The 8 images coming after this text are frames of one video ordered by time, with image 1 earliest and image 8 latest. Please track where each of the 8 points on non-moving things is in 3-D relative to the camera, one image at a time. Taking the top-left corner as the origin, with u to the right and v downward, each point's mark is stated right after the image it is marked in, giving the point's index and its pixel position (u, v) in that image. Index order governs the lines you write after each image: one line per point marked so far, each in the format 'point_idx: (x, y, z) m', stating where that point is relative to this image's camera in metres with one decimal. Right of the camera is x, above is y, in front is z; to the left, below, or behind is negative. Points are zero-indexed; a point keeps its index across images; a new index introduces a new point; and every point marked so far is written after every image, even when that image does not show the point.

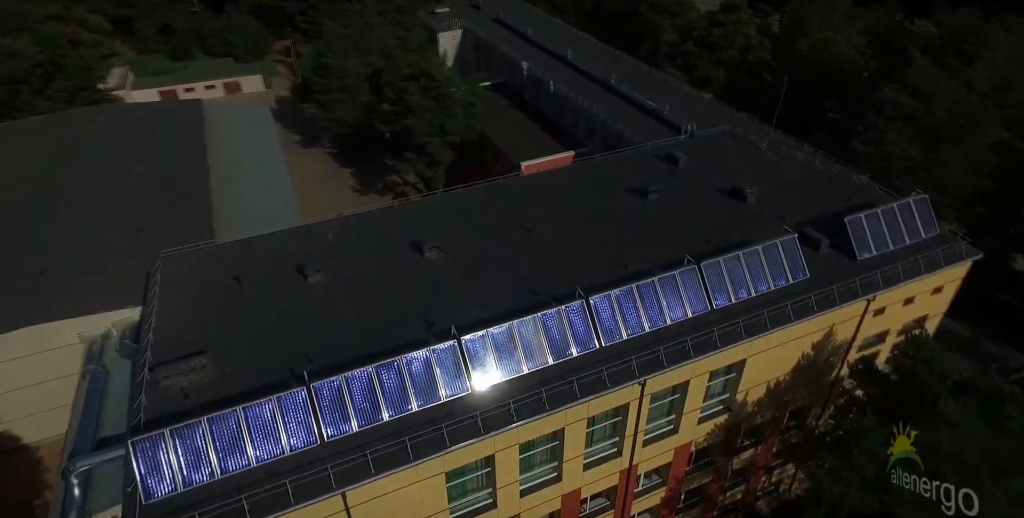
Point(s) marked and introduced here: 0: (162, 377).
0: (-8.7, -2.9, +15.6) m
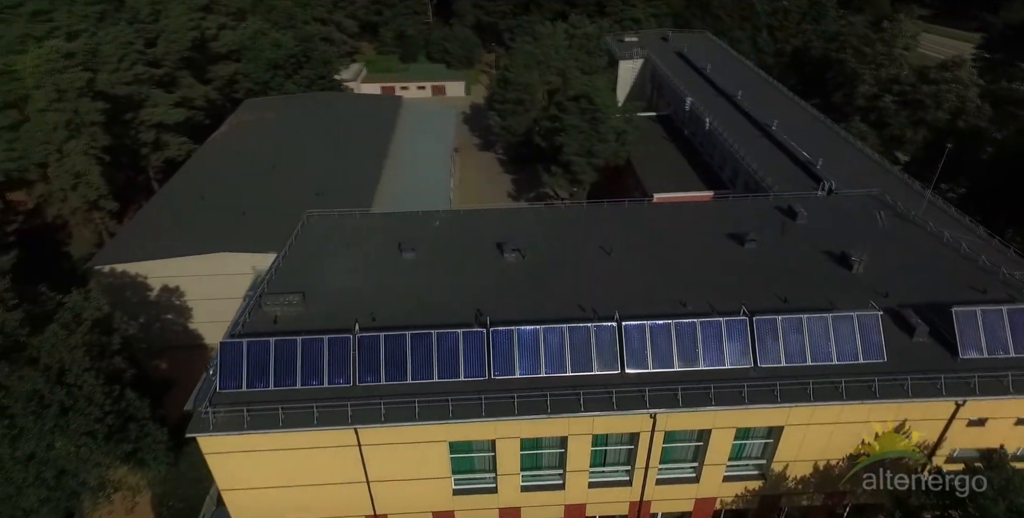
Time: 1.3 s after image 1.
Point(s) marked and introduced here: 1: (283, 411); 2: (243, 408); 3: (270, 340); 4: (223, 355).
0: (-7.9, -1.4, +20.0) m
1: (-6.3, -4.1, +17.3) m
2: (-7.4, -4.0, +17.3) m
3: (-7.1, -2.3, +18.1) m
4: (-8.2, -2.7, +17.8) m
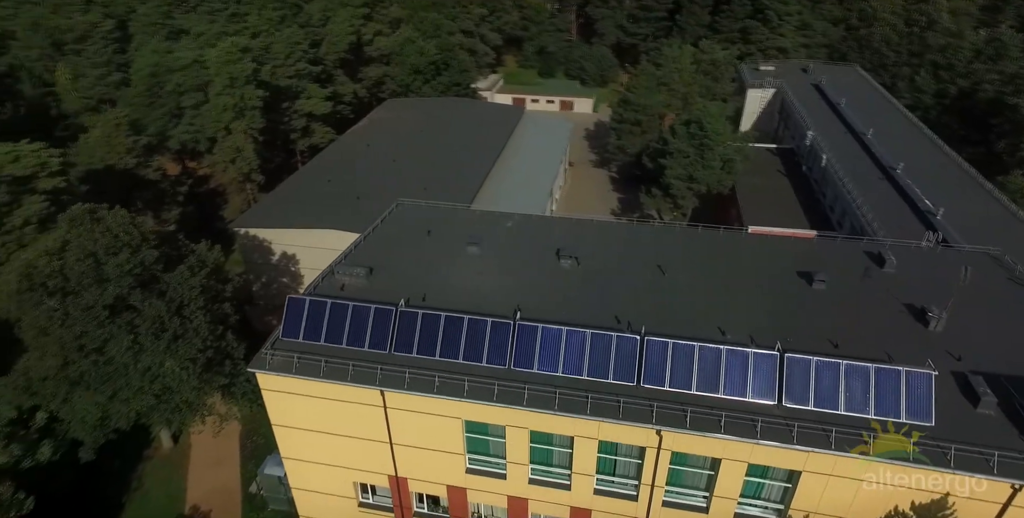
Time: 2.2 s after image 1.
0: (-6.4, -0.4, +22.8) m
1: (-5.9, -3.2, +19.8) m
2: (-6.9, -3.0, +20.0) m
3: (-6.2, -1.4, +20.7) m
4: (-7.4, -1.6, +20.7) m
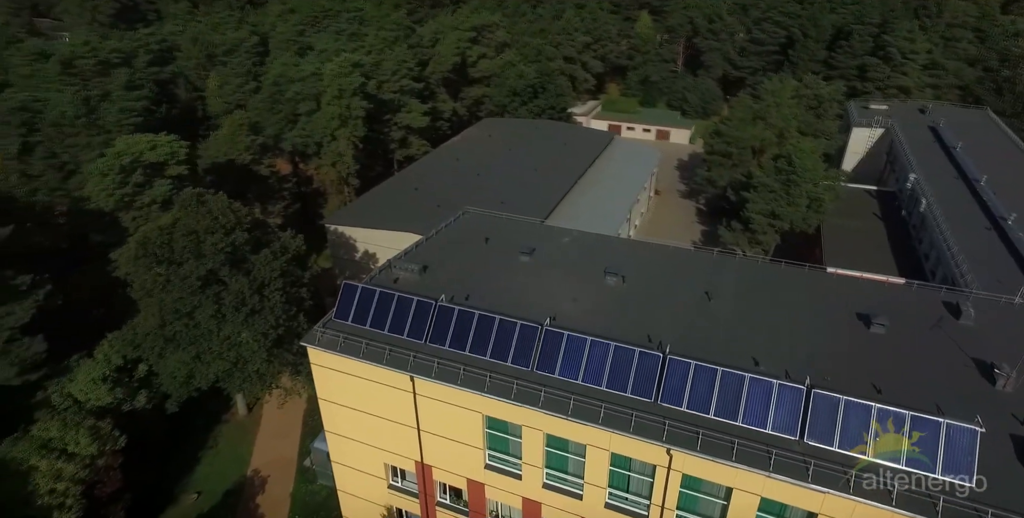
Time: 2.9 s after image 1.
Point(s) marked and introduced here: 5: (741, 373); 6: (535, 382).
0: (-4.7, -0.2, +24.6) m
1: (-5.0, -2.9, +21.4) m
2: (-5.9, -2.6, +21.8) m
3: (-4.9, -1.1, +22.4) m
4: (-6.2, -1.2, +22.6) m
5: (+6.7, -3.3, +19.2) m
6: (+0.7, -3.9, +19.9) m
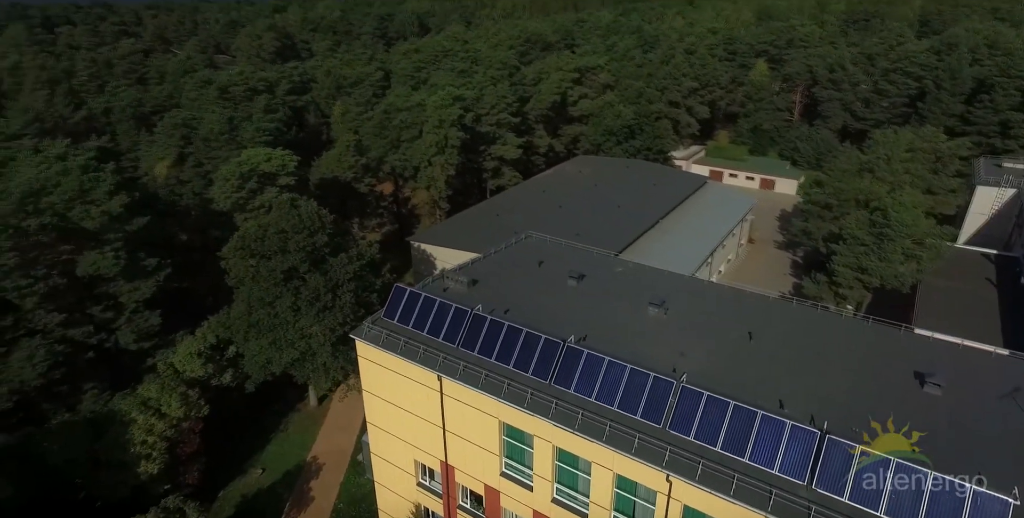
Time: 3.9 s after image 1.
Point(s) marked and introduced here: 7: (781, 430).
0: (-2.8, -0.7, +26.3) m
1: (-3.9, -3.1, +23.1) m
2: (-4.7, -2.7, +23.7) m
3: (-3.5, -1.4, +24.2) m
4: (-4.7, -1.4, +24.7) m
5: (+7.1, -4.3, +18.6) m
6: (+1.3, -4.4, +20.5) m
7: (+7.4, -4.7, +17.5) m
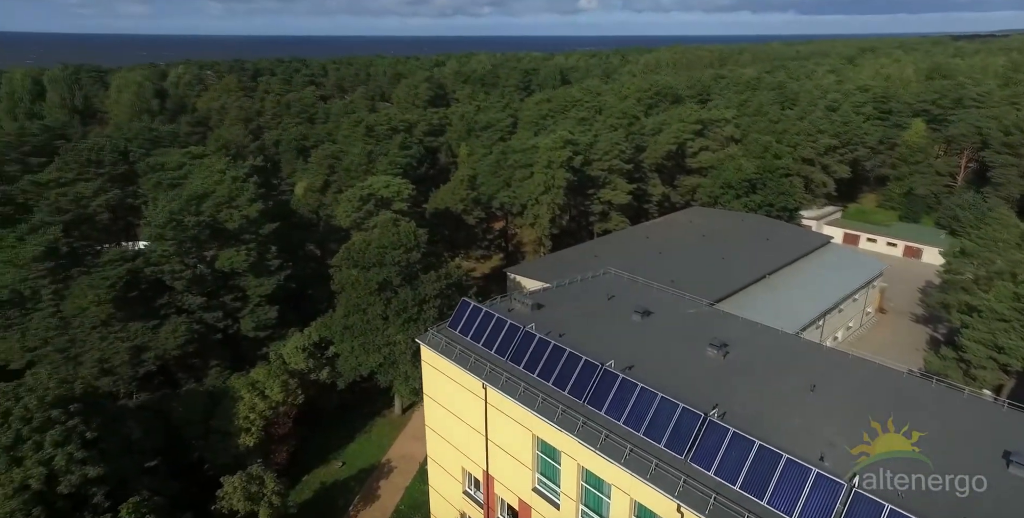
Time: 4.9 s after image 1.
0: (+0.1, -1.7, +27.7) m
1: (-1.9, -3.6, +24.6) m
2: (-2.5, -3.3, +25.5) m
3: (-1.1, -2.1, +25.7) m
4: (-2.1, -2.0, +26.5) m
5: (+7.5, -5.3, +17.6) m
6: (+2.3, -5.1, +20.8) m
7: (+7.6, -5.6, +16.3) m
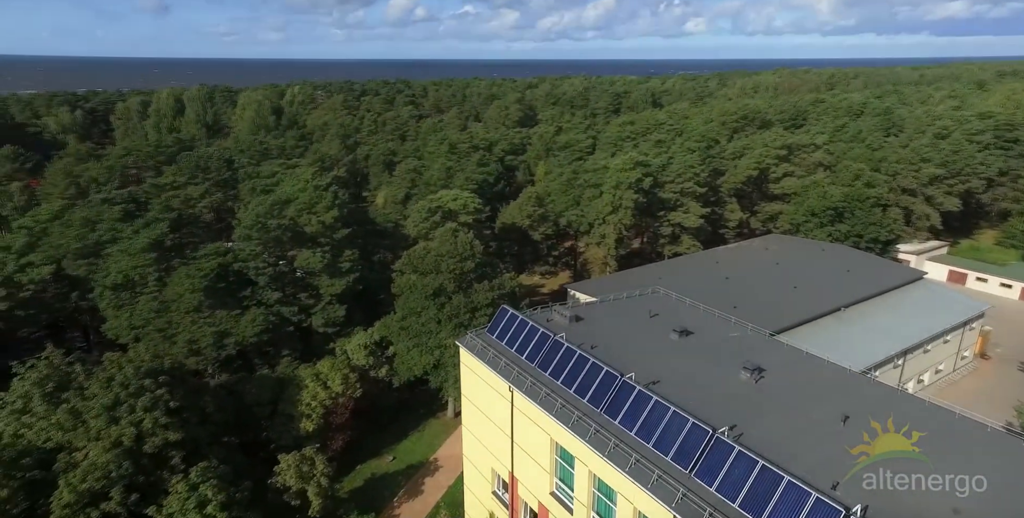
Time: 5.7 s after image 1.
0: (+2.0, -2.3, +28.5) m
1: (-0.7, -4.1, +25.8) m
2: (-1.1, -3.7, +26.8) m
3: (+0.5, -2.6, +26.8) m
4: (-0.4, -2.5, +27.7) m
5: (+7.3, -6.0, +17.2) m
6: (+2.8, -5.6, +21.2) m
7: (+7.2, -6.2, +16.0) m
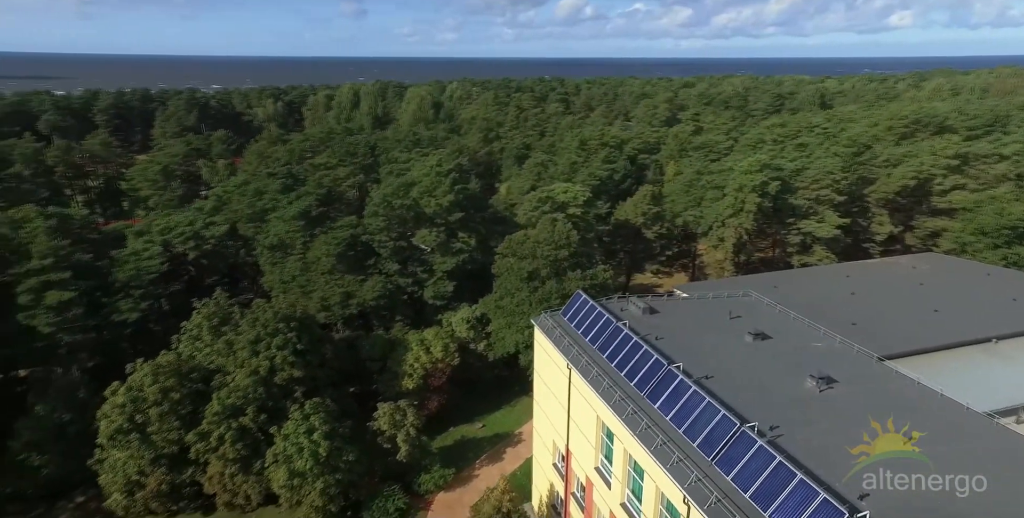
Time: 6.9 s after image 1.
0: (+5.5, -2.1, +29.1) m
1: (+2.1, -3.5, +27.3) m
2: (+2.0, -3.1, +28.3) m
3: (+3.6, -2.2, +27.9) m
4: (+2.9, -2.0, +29.0) m
5: (+7.0, -6.0, +16.8) m
6: (+3.9, -5.3, +21.9) m
7: (+6.5, -6.3, +15.6) m
